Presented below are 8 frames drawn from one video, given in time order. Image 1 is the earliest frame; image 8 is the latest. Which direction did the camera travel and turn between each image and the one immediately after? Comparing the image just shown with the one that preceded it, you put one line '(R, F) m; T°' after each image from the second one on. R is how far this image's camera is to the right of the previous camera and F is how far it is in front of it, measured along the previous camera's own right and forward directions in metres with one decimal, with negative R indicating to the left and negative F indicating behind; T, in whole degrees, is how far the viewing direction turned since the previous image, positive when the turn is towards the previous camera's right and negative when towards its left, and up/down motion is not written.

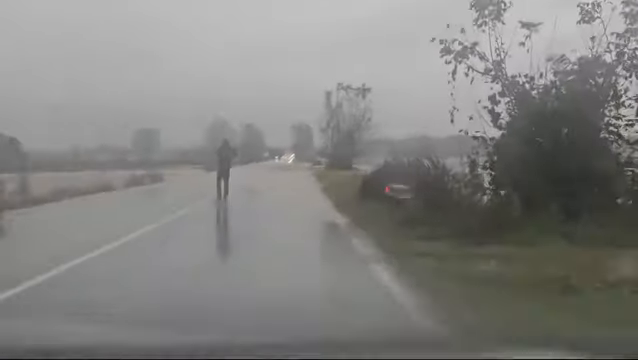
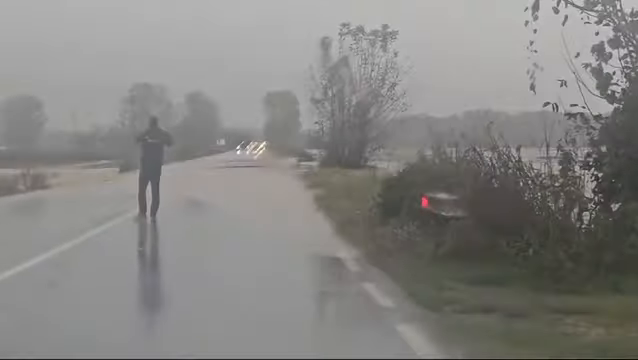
(+0.2, +10.3) m; 0°
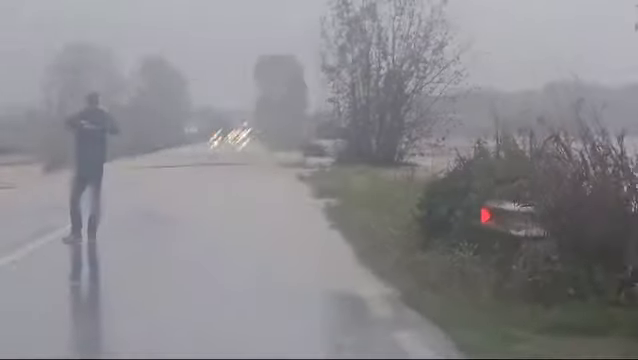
(0.0, +4.8) m; -1°
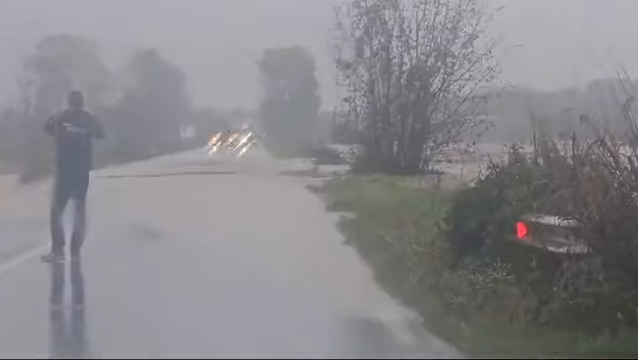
(+0.1, +1.2) m; -1°
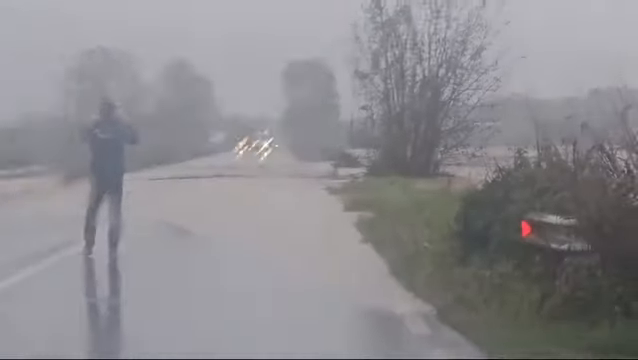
(-0.1, -0.7) m; 0°
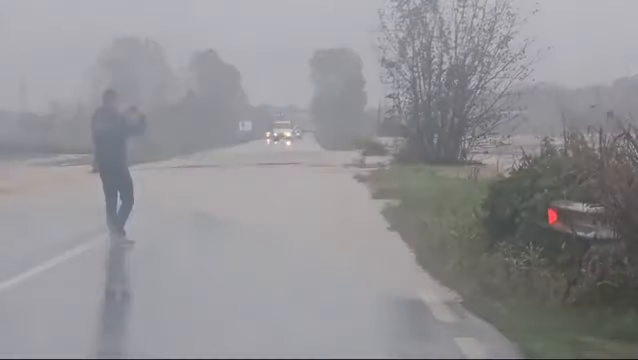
(0.0, -0.1) m; -1°
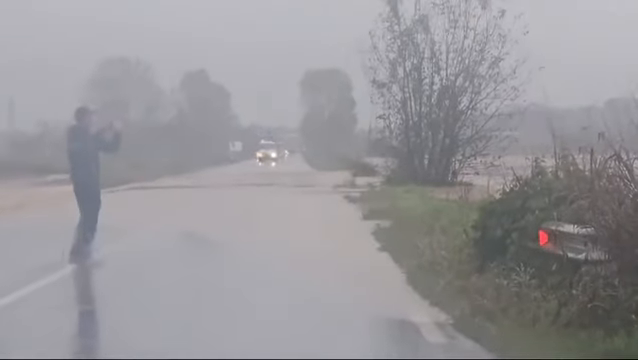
(0.0, 0.0) m; 0°
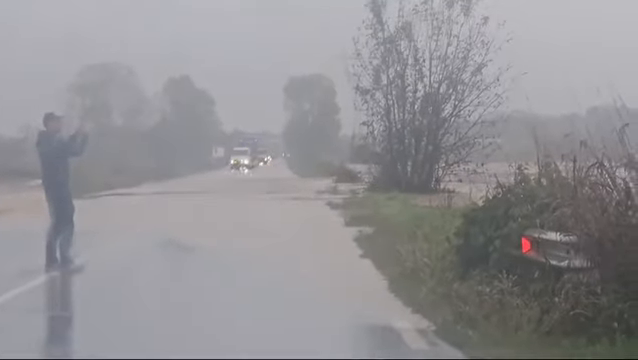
(0.0, 0.0) m; 0°
